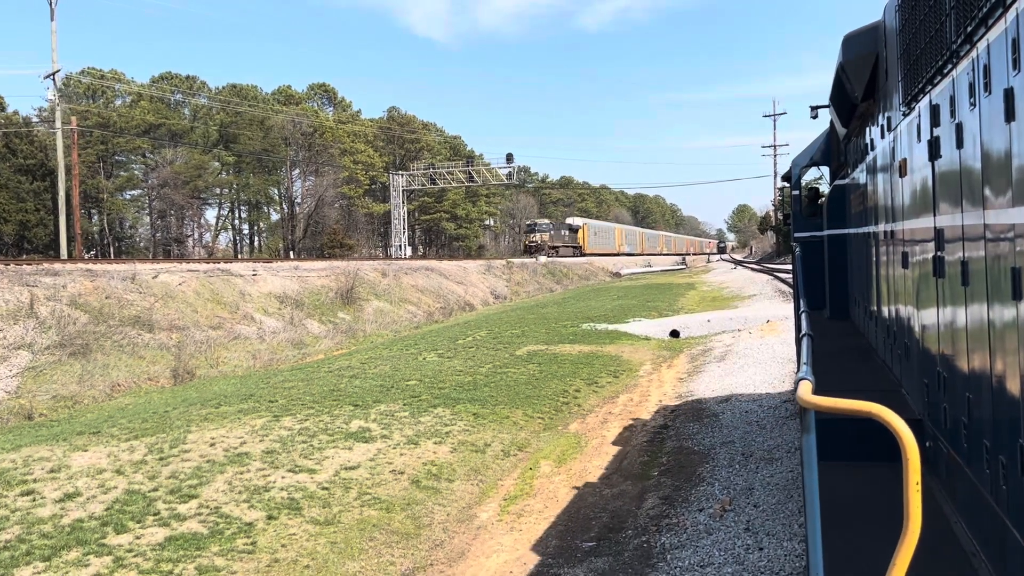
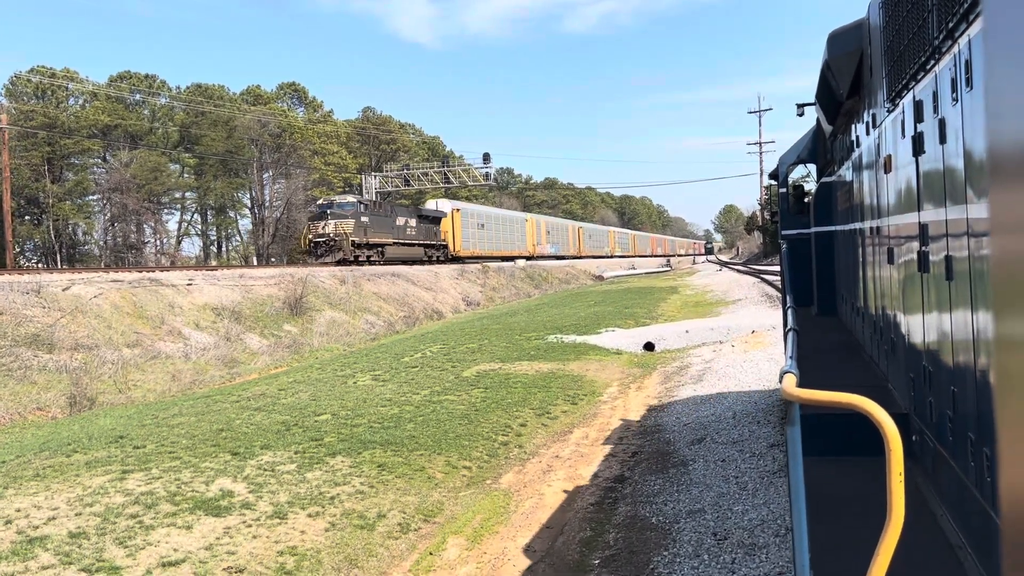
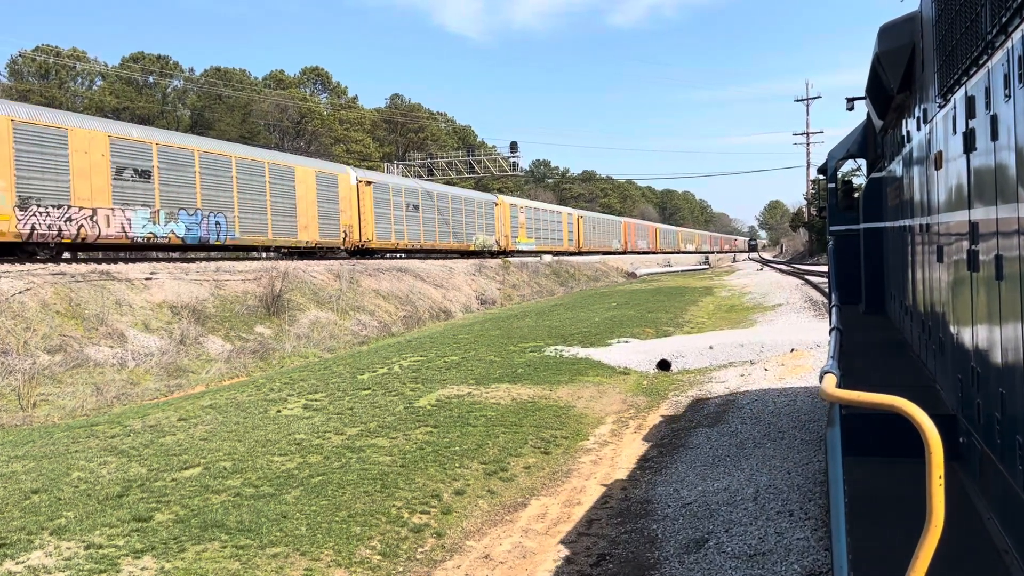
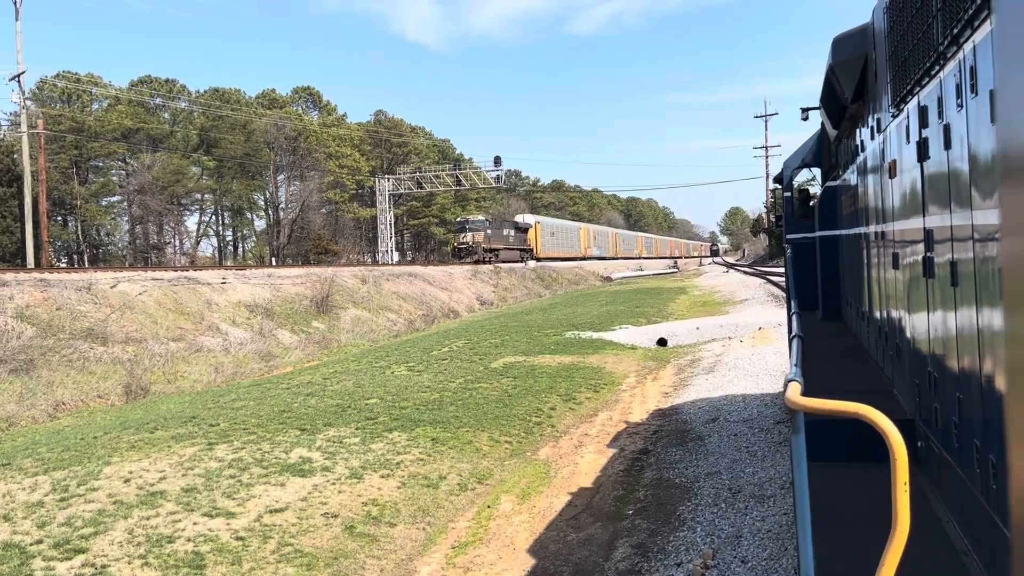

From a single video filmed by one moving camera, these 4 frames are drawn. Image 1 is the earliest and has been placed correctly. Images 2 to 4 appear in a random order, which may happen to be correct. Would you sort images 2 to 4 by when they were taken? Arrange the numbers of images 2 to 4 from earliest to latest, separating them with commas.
4, 2, 3
